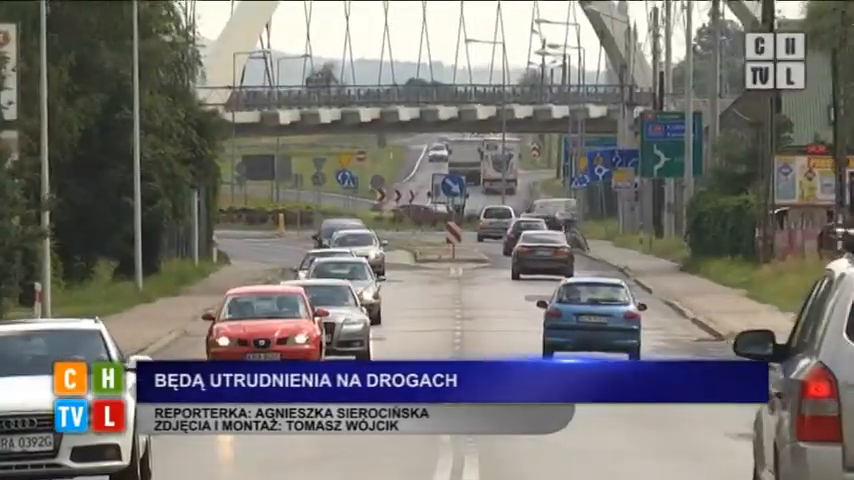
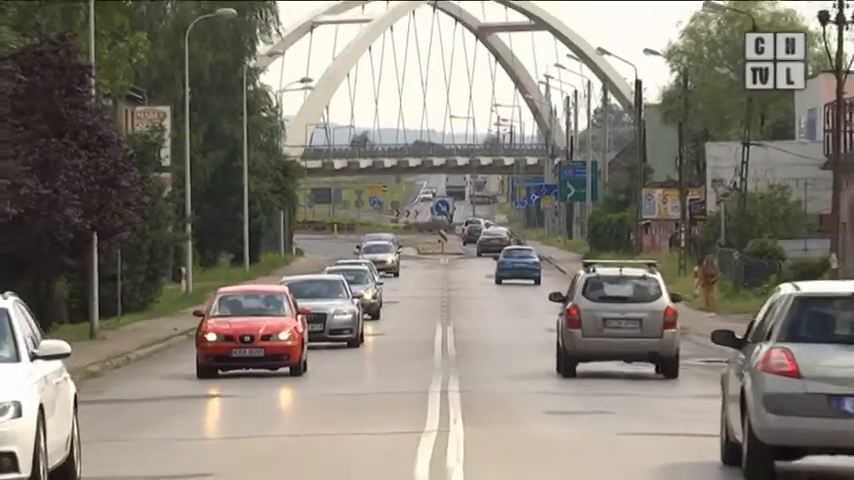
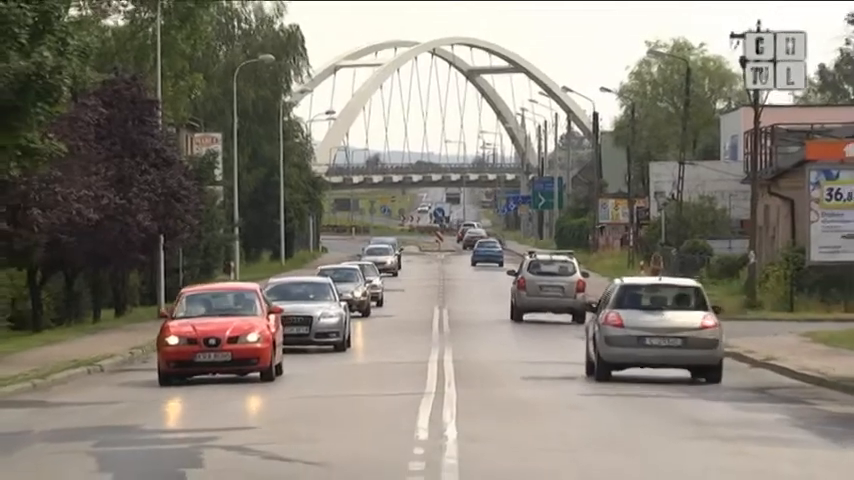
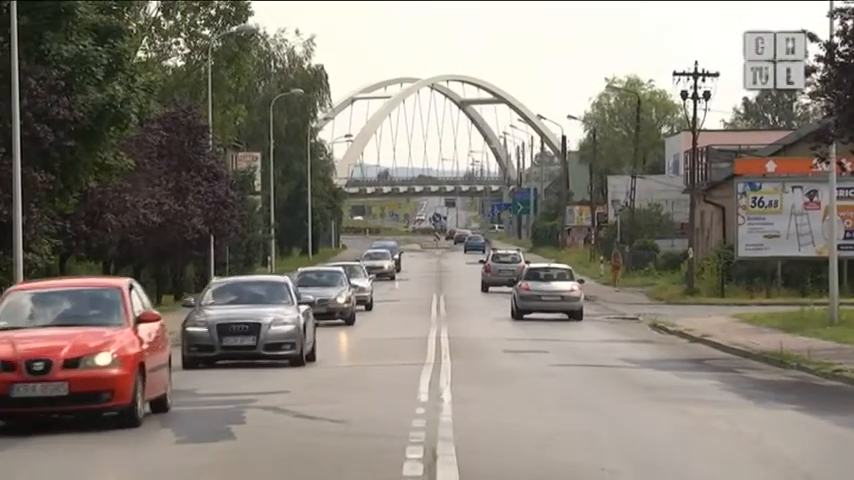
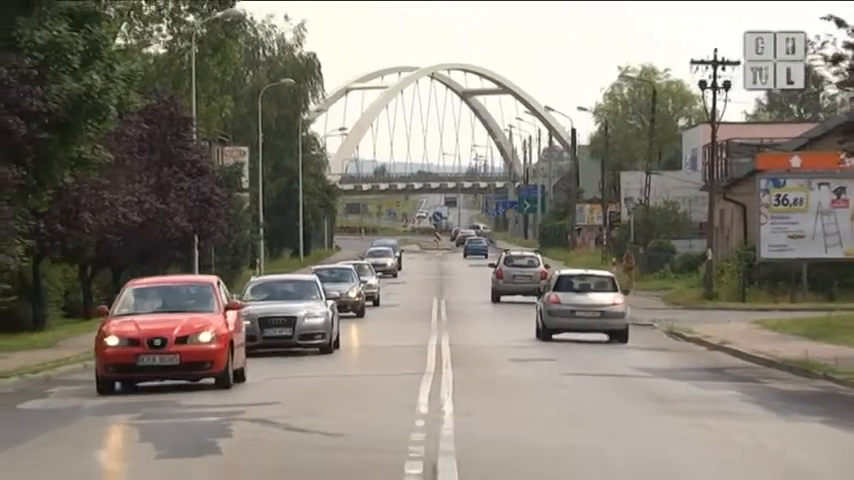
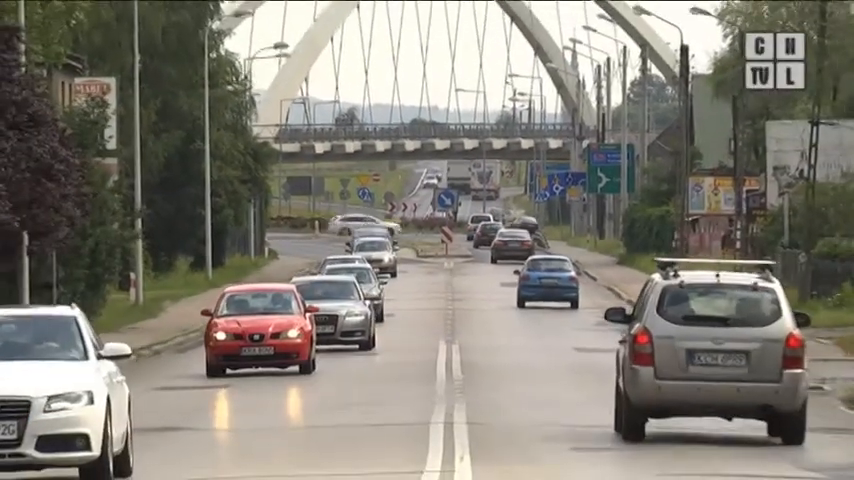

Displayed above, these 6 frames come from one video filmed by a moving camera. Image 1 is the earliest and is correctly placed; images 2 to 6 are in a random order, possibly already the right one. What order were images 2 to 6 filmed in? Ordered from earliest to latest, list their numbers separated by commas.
6, 2, 3, 5, 4
